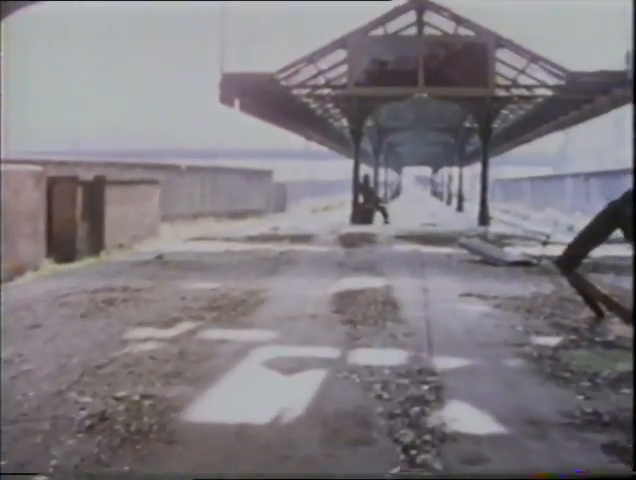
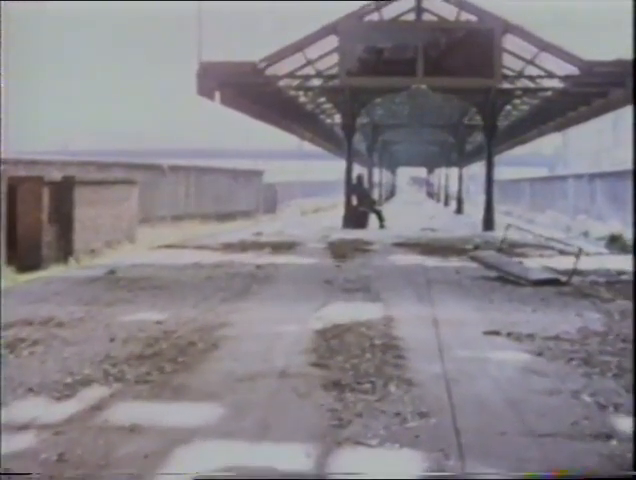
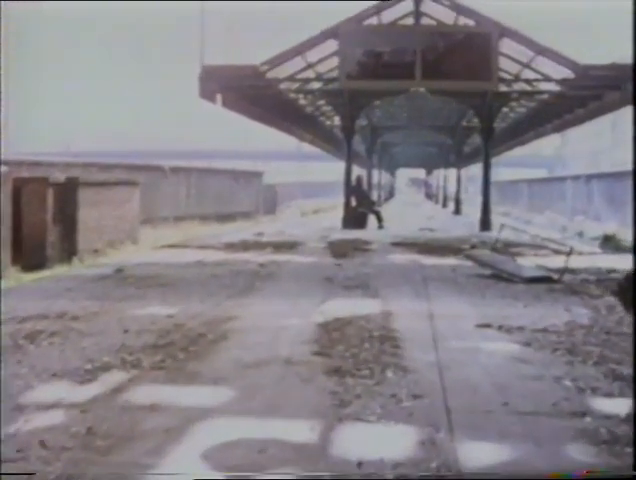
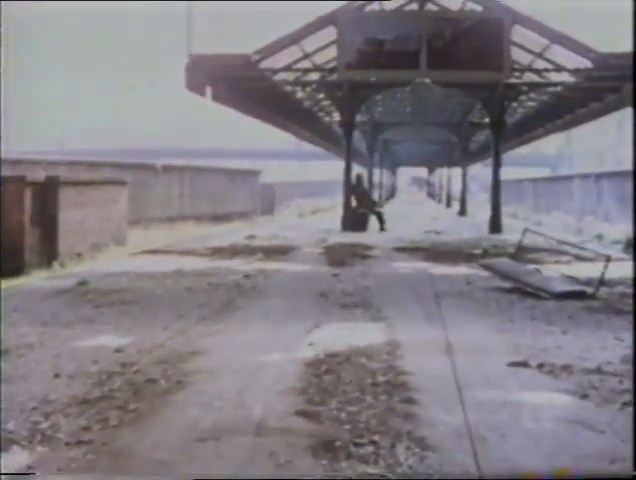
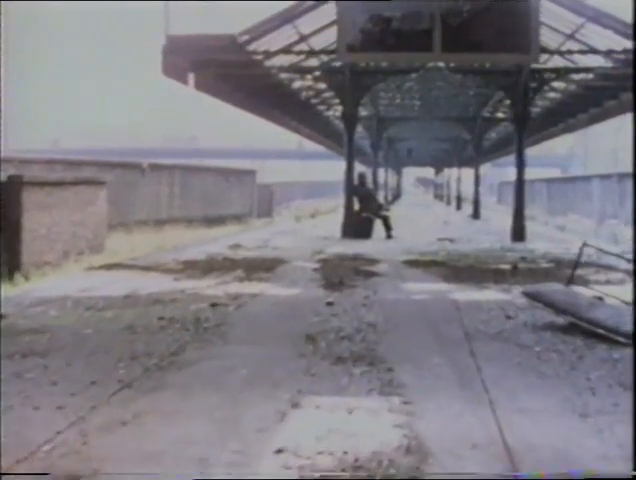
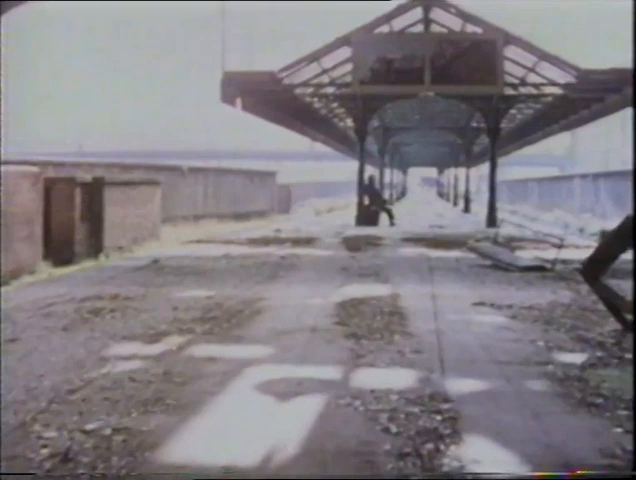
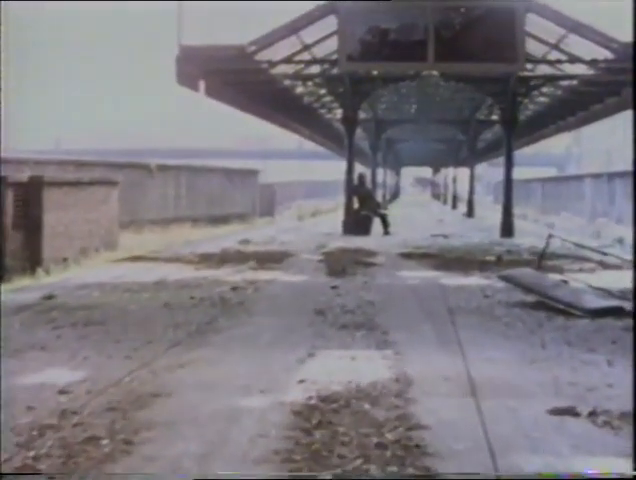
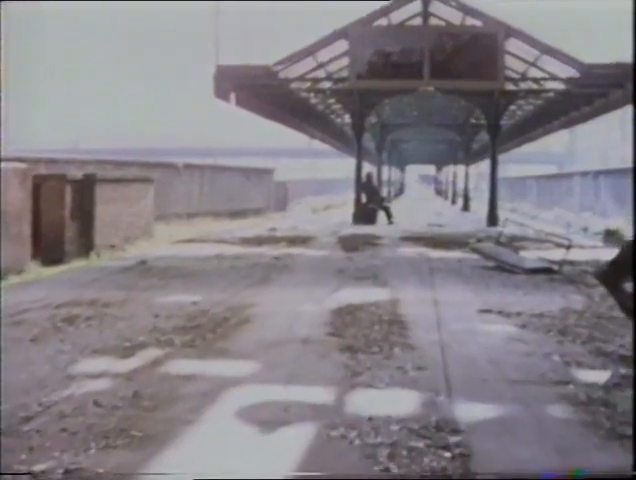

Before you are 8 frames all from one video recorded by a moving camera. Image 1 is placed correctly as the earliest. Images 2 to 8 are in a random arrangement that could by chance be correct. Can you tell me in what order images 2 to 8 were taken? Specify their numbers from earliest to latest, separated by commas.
6, 8, 3, 2, 4, 7, 5
